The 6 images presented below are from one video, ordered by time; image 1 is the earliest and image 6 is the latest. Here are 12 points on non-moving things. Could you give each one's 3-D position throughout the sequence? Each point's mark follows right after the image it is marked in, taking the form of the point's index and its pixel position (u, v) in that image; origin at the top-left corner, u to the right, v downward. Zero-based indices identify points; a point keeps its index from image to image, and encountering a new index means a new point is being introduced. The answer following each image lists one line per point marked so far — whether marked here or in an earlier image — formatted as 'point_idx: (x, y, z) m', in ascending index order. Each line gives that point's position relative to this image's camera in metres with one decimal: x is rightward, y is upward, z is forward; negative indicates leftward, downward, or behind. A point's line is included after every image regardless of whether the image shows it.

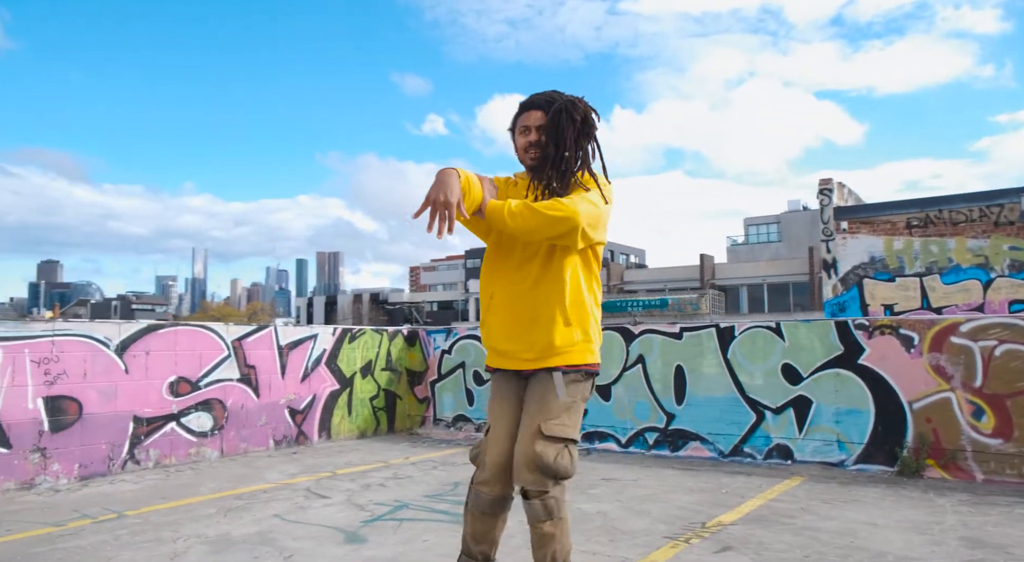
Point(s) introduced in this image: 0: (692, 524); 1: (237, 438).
0: (+1.3, -1.7, +5.0) m
1: (-3.1, -1.8, +8.0) m
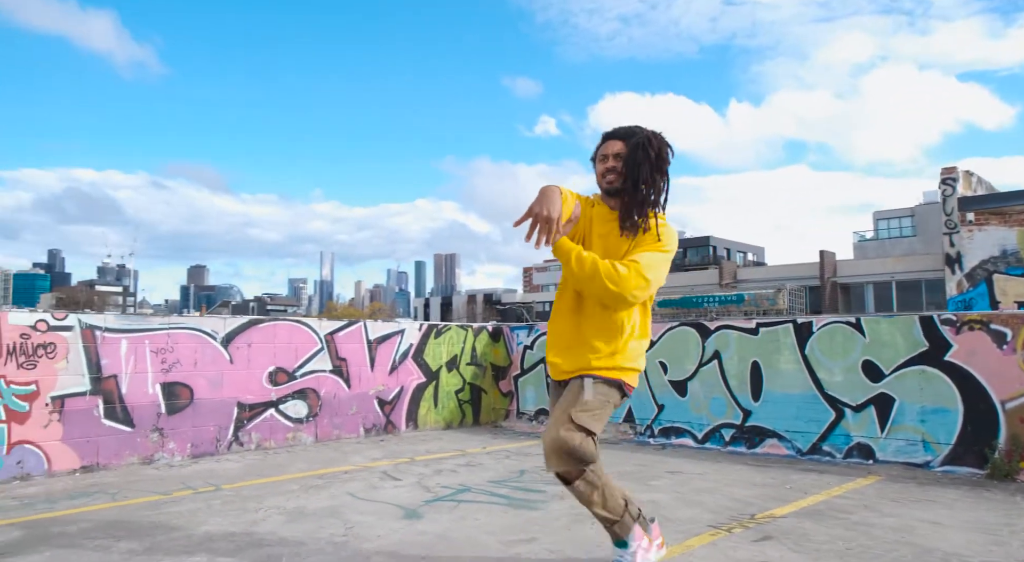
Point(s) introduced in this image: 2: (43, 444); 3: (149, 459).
0: (+1.6, -1.6, +5.0) m
1: (-2.2, -1.8, +8.7) m
2: (-4.2, -1.5, +6.4) m
3: (-3.6, -1.8, +7.1) m
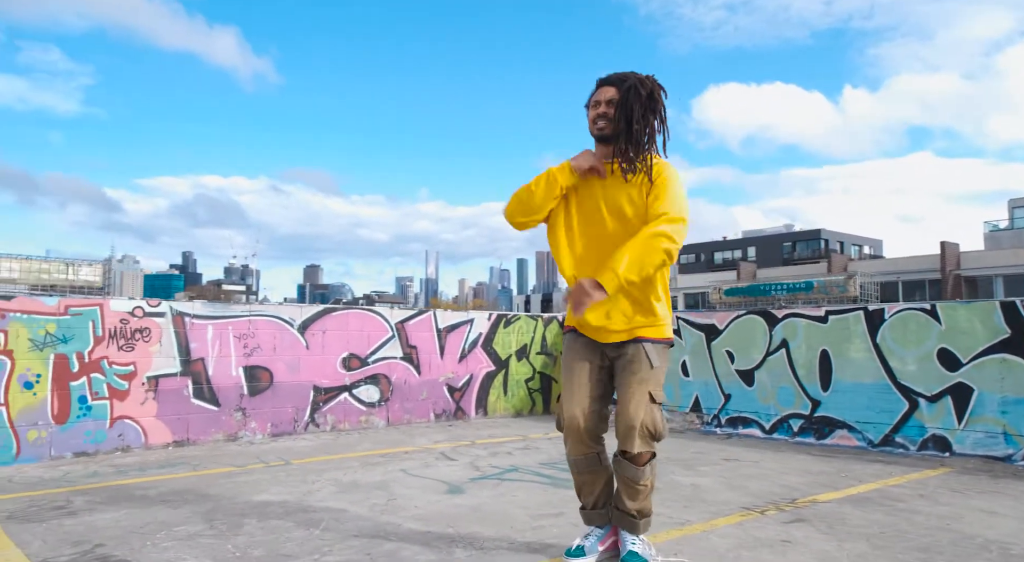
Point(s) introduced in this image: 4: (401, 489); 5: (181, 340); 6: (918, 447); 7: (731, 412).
0: (+1.9, -1.5, +4.9) m
1: (-1.4, -1.6, +9.1) m
2: (-3.7, -1.4, +7.1) m
3: (-3.0, -1.7, +7.7) m
4: (-0.8, -1.6, +5.4) m
5: (-3.5, -0.6, +7.5) m
6: (+3.9, -1.6, +6.9) m
7: (+2.6, -1.6, +8.5) m
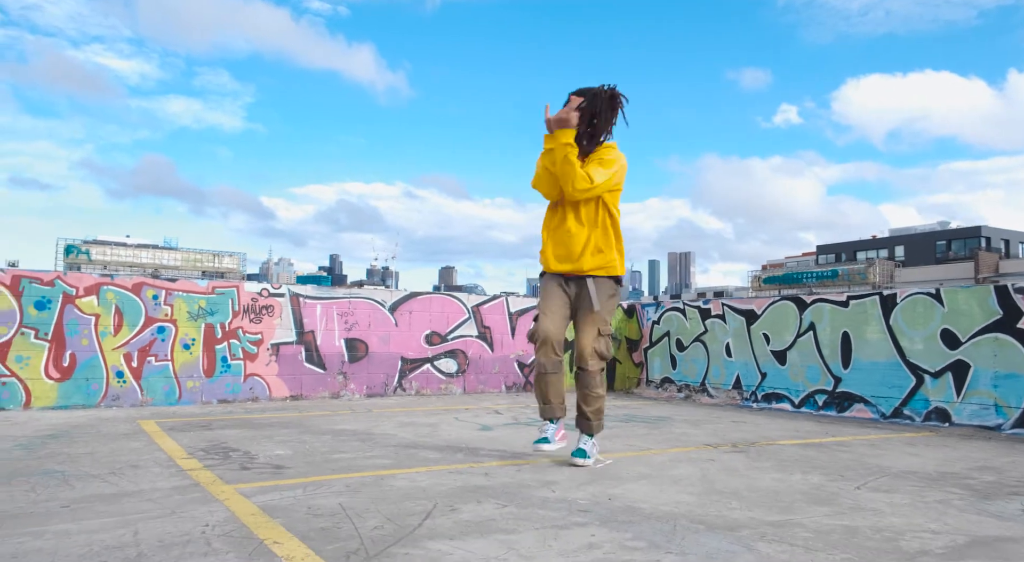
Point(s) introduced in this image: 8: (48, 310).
0: (+1.9, -1.3, +5.9) m
1: (-0.5, -1.5, +10.6) m
2: (-3.2, -1.2, +9.1) m
3: (-2.4, -1.5, +9.6) m
4: (-0.6, -1.4, +6.9) m
5: (-2.8, -0.5, +9.4) m
6: (+4.3, -1.4, +7.5) m
7: (+3.4, -1.4, +9.3) m
8: (-5.2, -0.3, +7.9) m
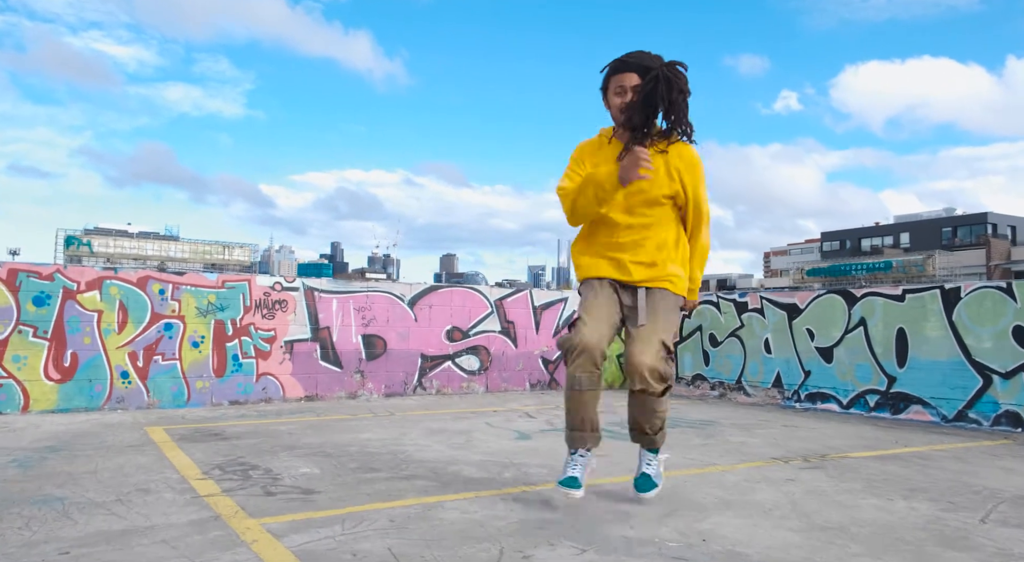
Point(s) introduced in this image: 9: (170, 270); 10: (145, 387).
0: (+2.3, -1.3, +5.4) m
1: (-0.2, -1.4, +10.1) m
2: (-2.8, -1.2, +8.6) m
3: (-2.0, -1.4, +9.0) m
4: (-0.3, -1.4, +6.3) m
5: (-2.5, -0.4, +8.9) m
6: (+4.7, -1.4, +6.9) m
7: (+3.7, -1.3, +8.8) m
8: (-4.8, -0.3, +7.4) m
9: (-3.9, +0.1, +8.1) m
10: (-4.0, -1.2, +7.8) m
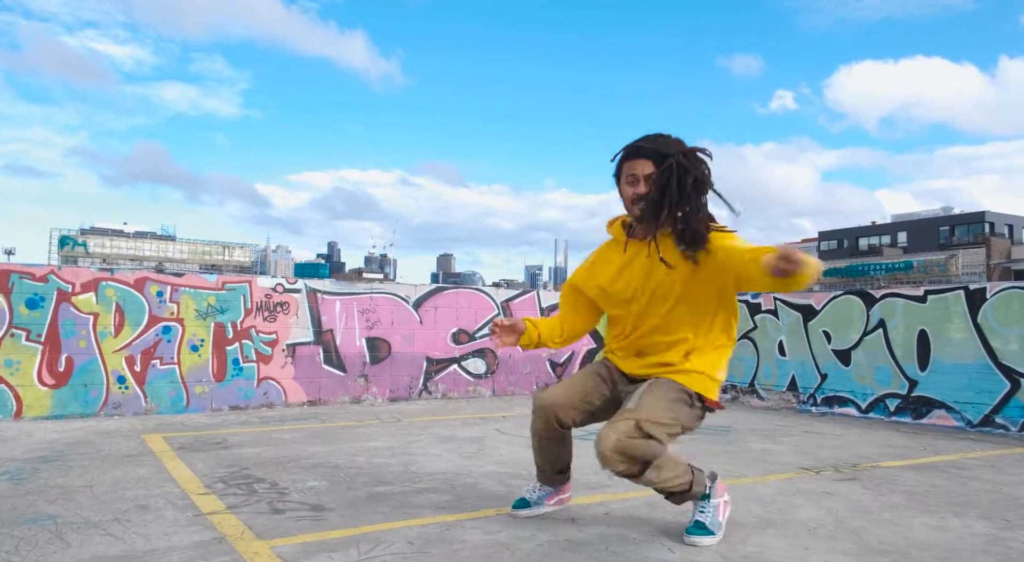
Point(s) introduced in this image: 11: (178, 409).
0: (+2.4, -1.3, +5.1) m
1: (-0.1, -1.4, +9.8) m
2: (-2.7, -1.2, +8.3) m
3: (-1.9, -1.5, +8.8) m
4: (-0.2, -1.4, +6.1) m
5: (-2.4, -0.4, +8.6) m
6: (+4.8, -1.4, +6.7) m
7: (+3.8, -1.3, +8.6) m
8: (-4.7, -0.3, +7.1) m
9: (-3.8, +0.1, +7.9) m
10: (-3.9, -1.2, +7.6) m
11: (-3.6, -1.4, +7.7) m
